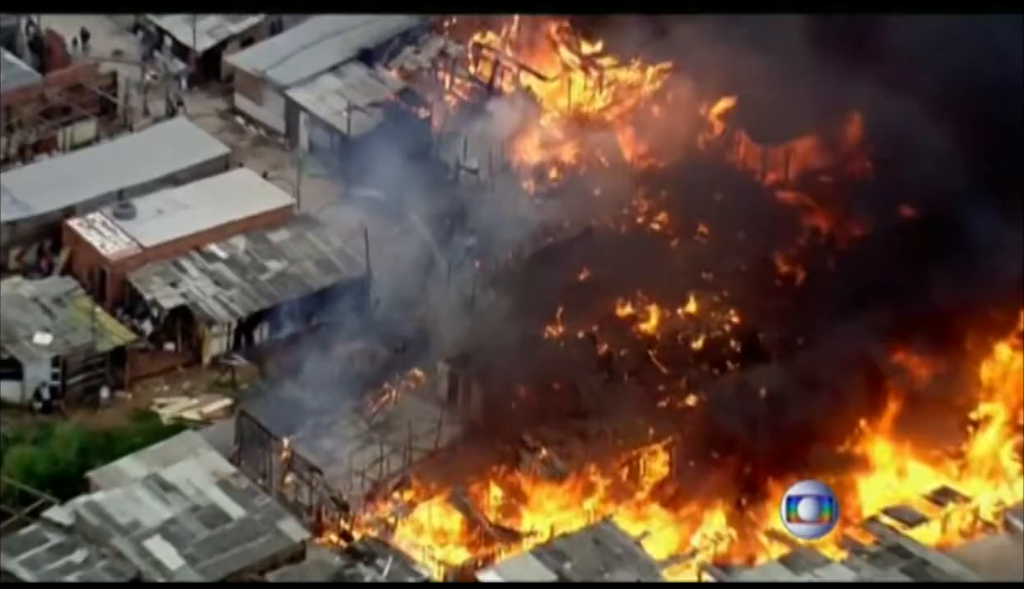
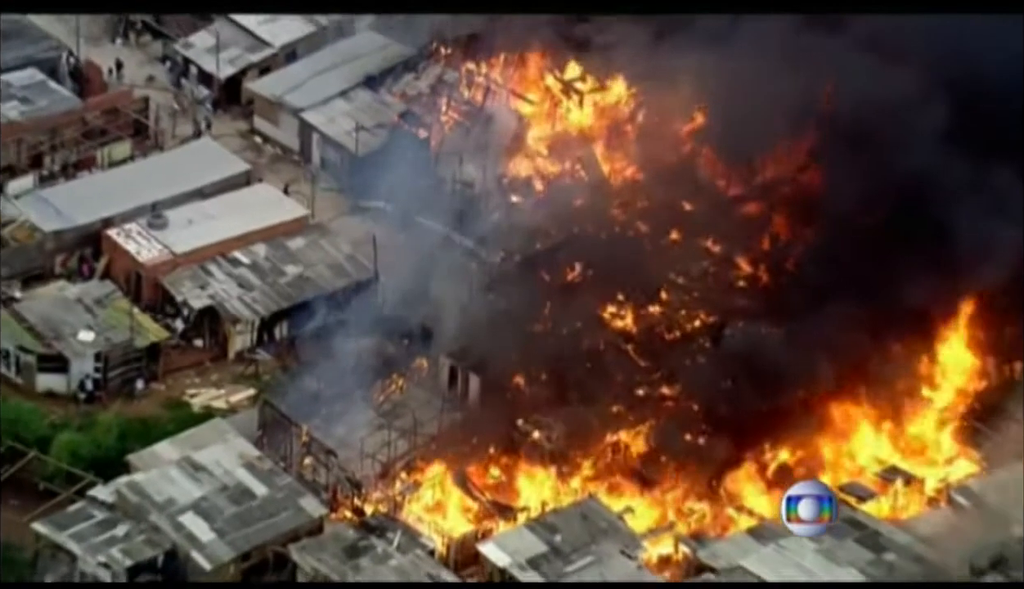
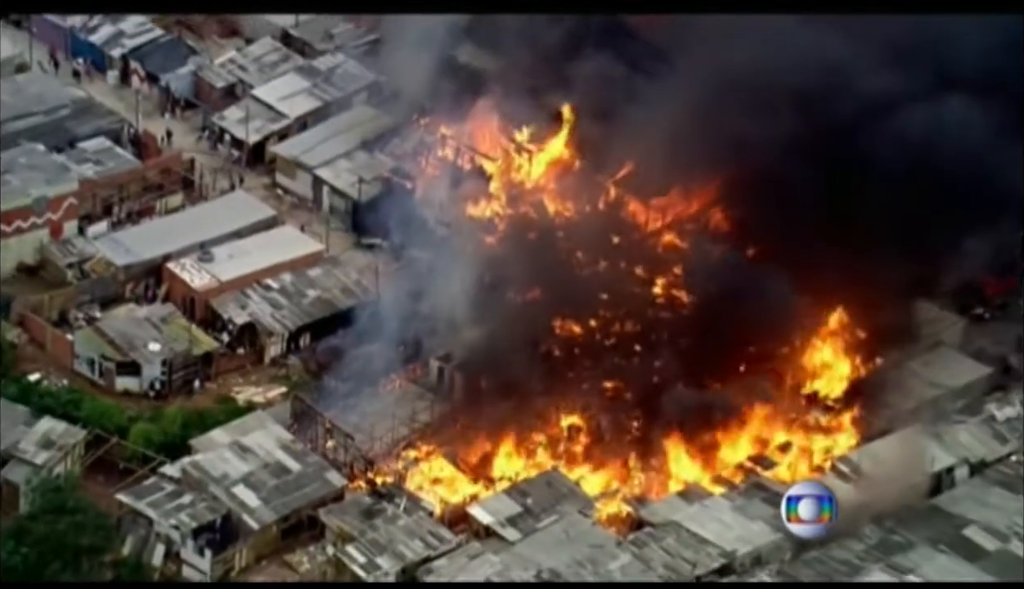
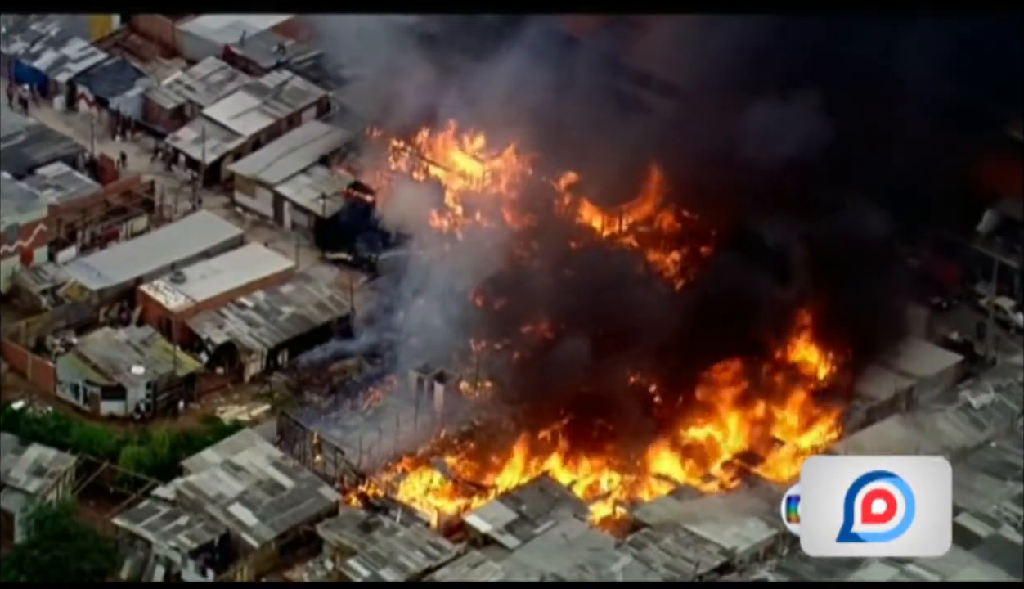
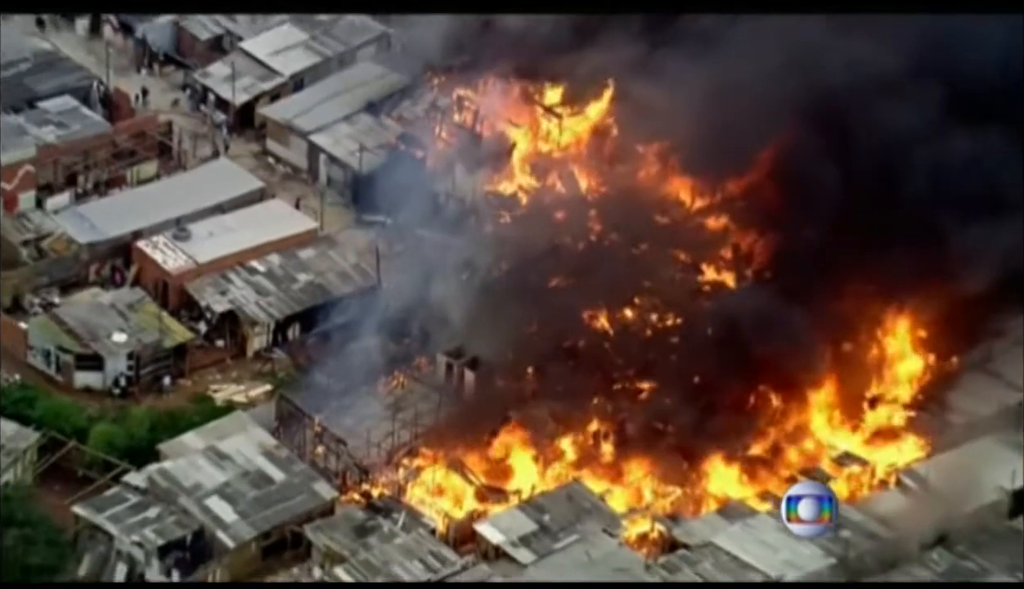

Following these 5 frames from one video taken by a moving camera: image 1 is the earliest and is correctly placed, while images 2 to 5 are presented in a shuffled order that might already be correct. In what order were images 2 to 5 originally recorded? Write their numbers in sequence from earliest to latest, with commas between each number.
2, 5, 3, 4
